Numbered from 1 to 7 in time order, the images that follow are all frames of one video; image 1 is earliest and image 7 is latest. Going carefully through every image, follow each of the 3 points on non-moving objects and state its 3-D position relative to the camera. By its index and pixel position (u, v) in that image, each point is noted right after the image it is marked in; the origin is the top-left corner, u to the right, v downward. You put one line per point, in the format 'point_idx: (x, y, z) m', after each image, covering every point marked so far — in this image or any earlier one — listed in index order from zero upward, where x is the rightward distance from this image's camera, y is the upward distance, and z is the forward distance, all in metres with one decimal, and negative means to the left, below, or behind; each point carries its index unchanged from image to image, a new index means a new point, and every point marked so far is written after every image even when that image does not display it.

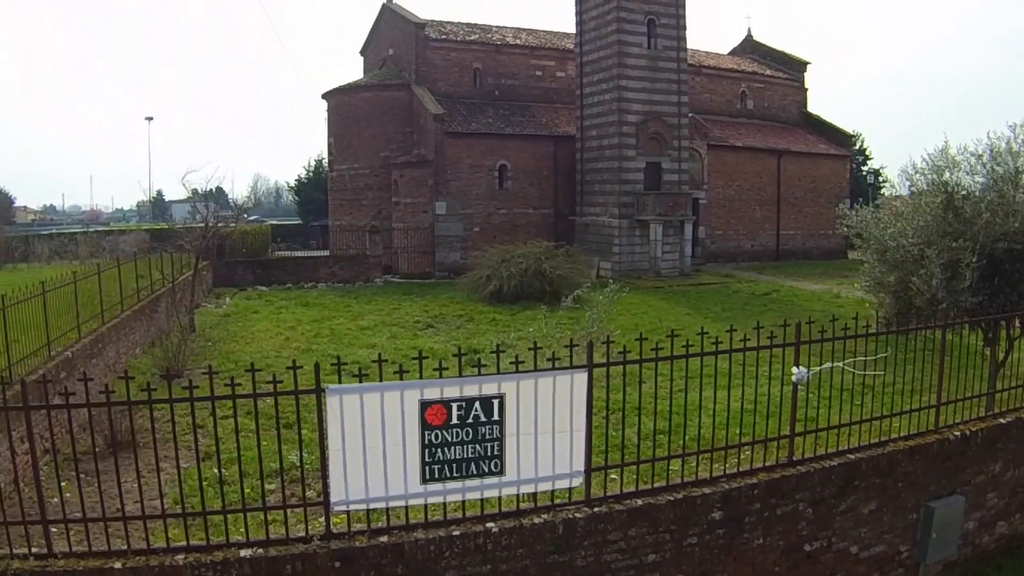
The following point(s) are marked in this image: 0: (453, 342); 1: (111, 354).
0: (-1.0, -1.0, +12.2) m
1: (-6.0, -1.0, +10.3) m
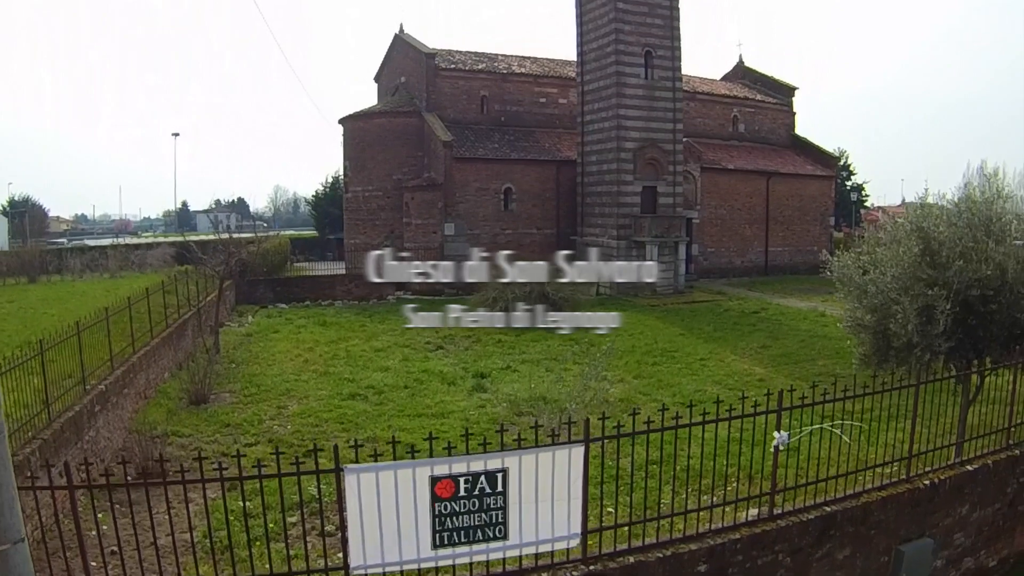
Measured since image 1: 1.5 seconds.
0: (-0.9, -1.5, +12.7) m
1: (-5.9, -1.5, +10.9) m
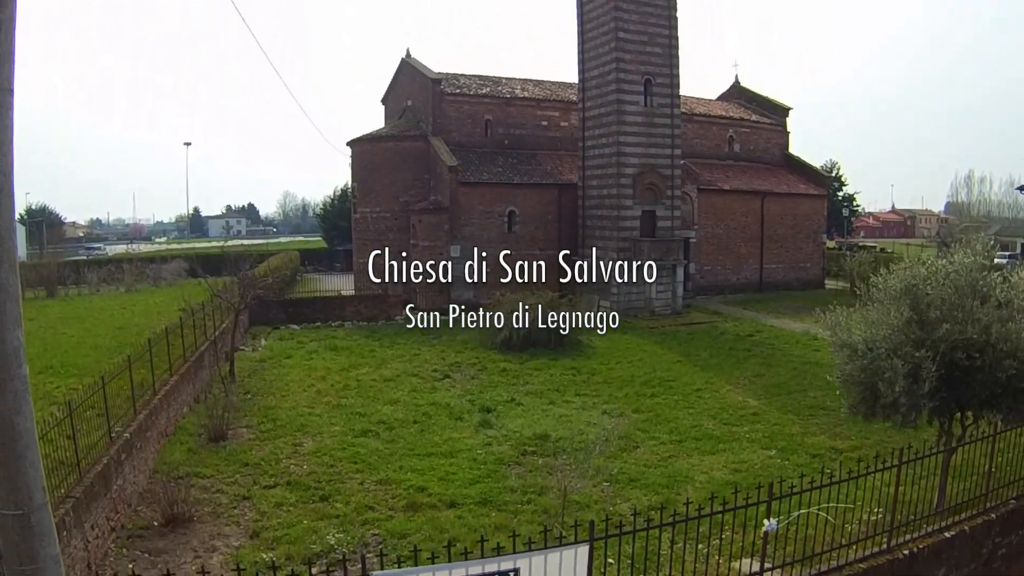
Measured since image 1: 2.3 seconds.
0: (-0.8, -2.1, +13.3) m
1: (-5.8, -2.2, +11.4) m
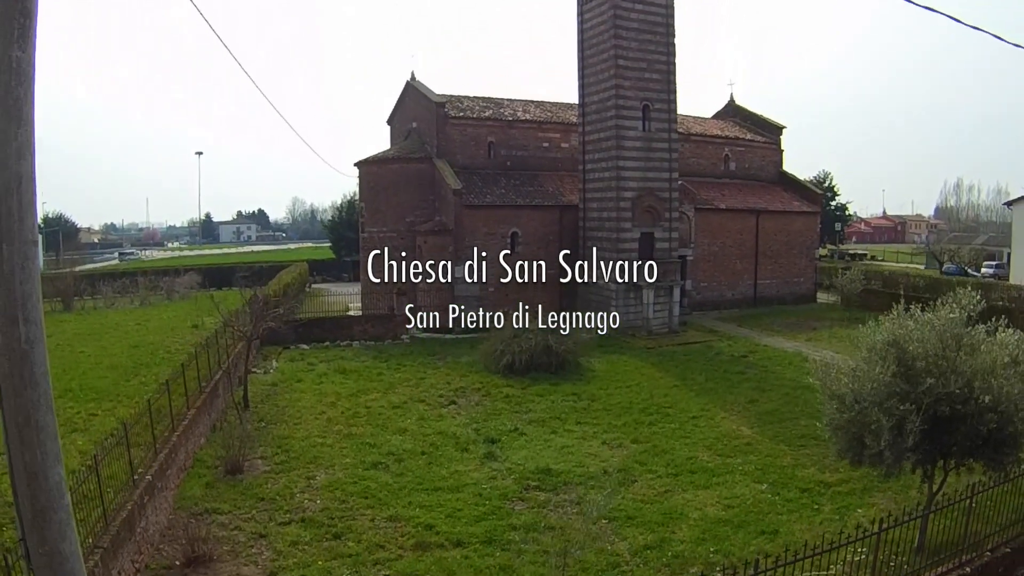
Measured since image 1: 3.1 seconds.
0: (-0.8, -2.8, +13.8) m
1: (-5.8, -2.9, +12.0) m
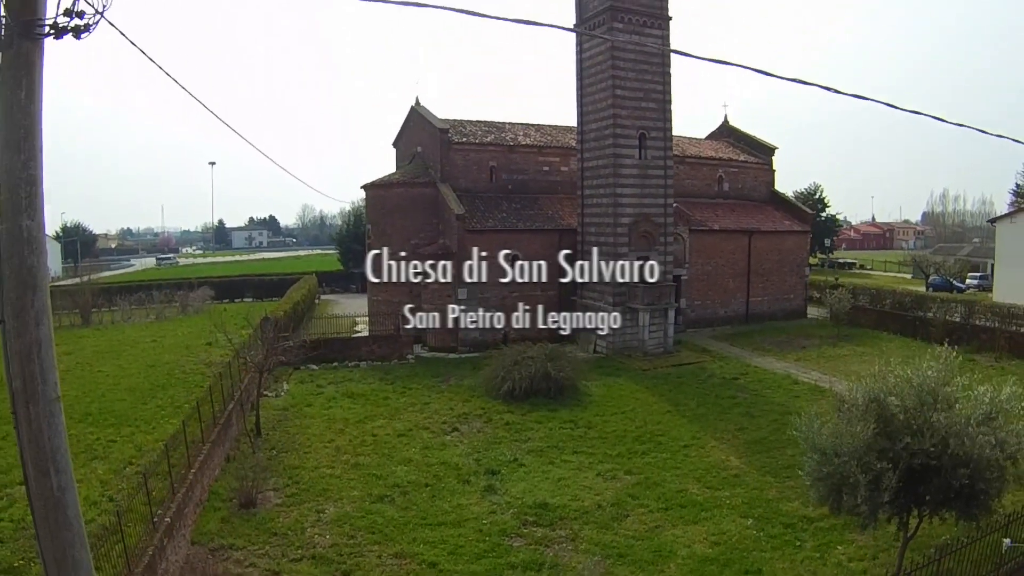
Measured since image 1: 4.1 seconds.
0: (-0.8, -3.5, +14.4) m
1: (-5.8, -3.7, +12.6) m
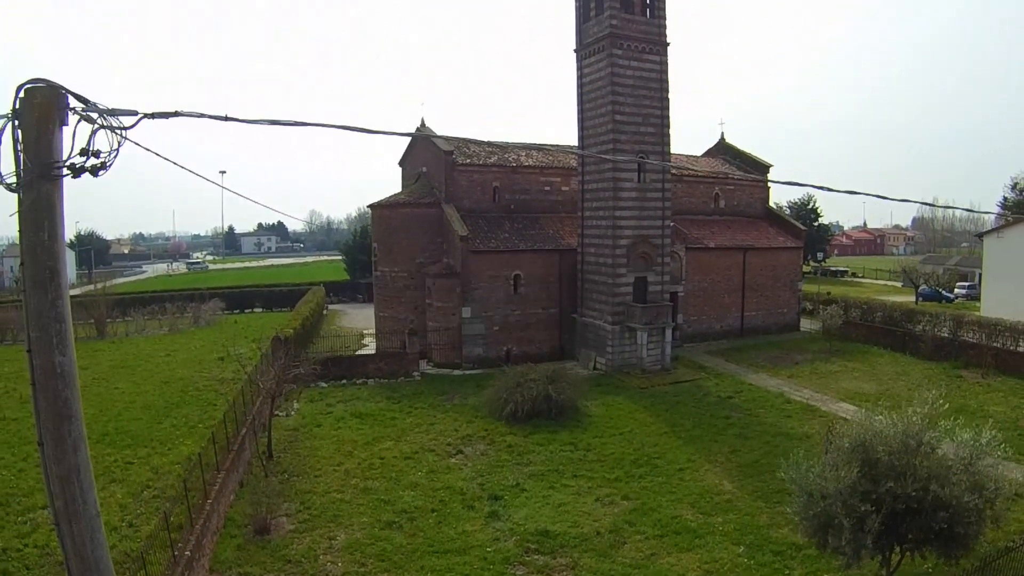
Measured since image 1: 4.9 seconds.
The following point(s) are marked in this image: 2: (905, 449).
0: (-0.7, -4.2, +15.0) m
1: (-5.7, -4.5, +13.3) m
2: (+6.2, -2.5, +11.0) m
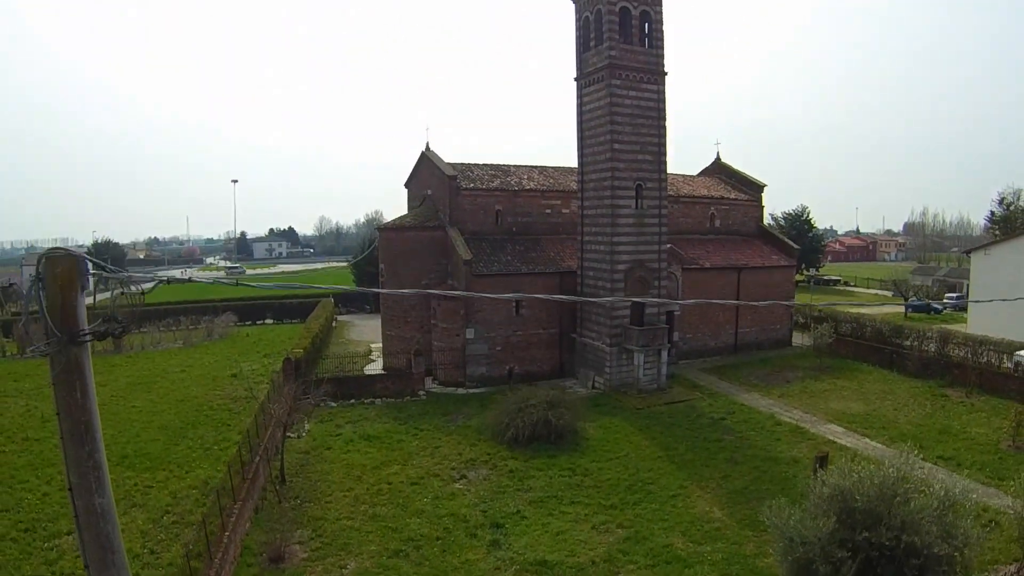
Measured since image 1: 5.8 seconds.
0: (-0.7, -5.0, +15.8) m
1: (-5.7, -5.4, +14.1) m
2: (+6.2, -3.5, +11.7) m
